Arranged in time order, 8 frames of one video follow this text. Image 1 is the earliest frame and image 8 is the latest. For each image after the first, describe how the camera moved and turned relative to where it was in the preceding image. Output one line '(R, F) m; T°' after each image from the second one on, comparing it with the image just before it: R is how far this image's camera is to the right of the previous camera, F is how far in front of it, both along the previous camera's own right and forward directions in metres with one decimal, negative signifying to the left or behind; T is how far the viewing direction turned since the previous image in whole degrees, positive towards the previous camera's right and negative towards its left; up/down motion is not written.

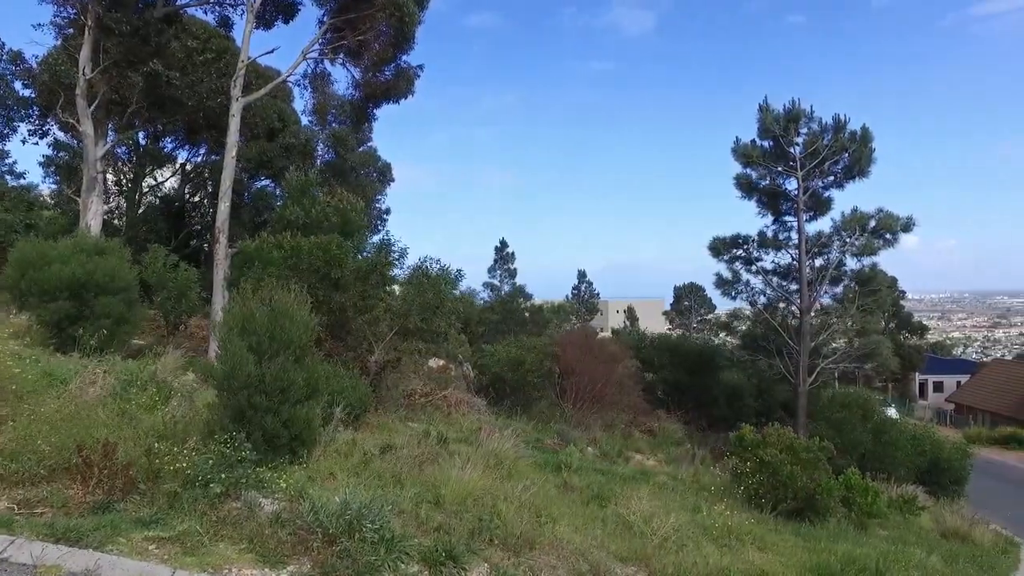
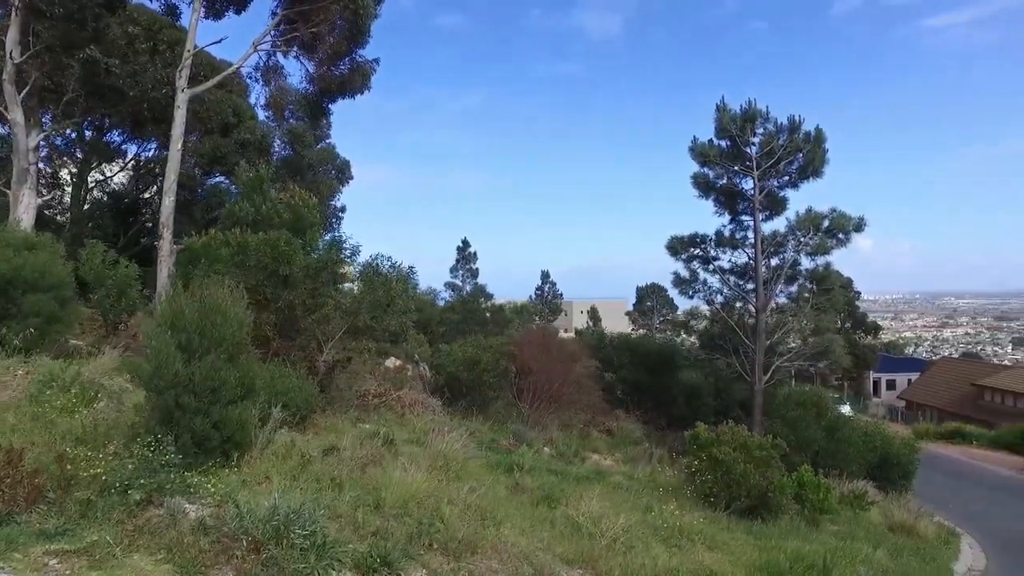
(+0.2, +0.1) m; +3°
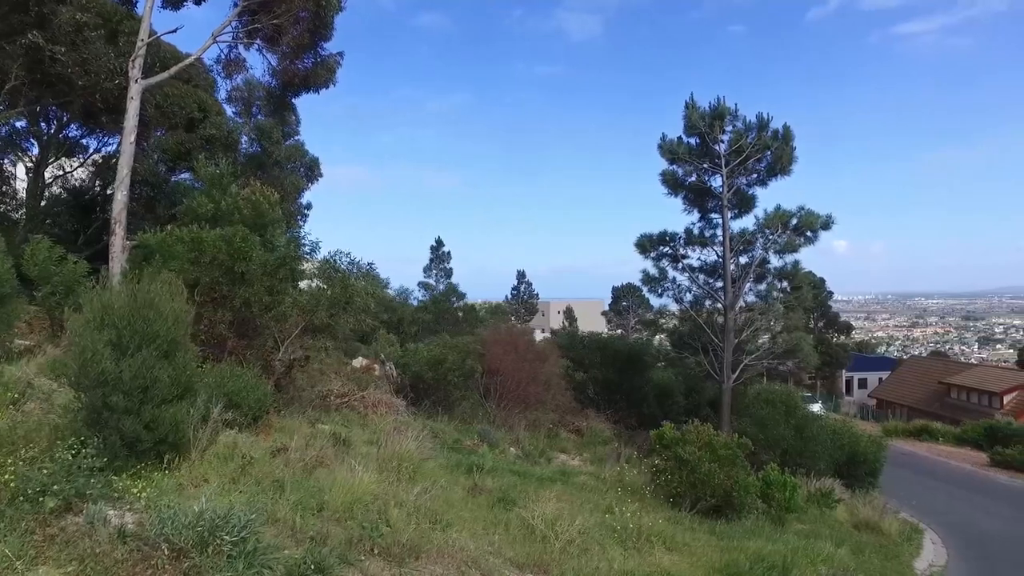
(+0.2, +0.2) m; +2°
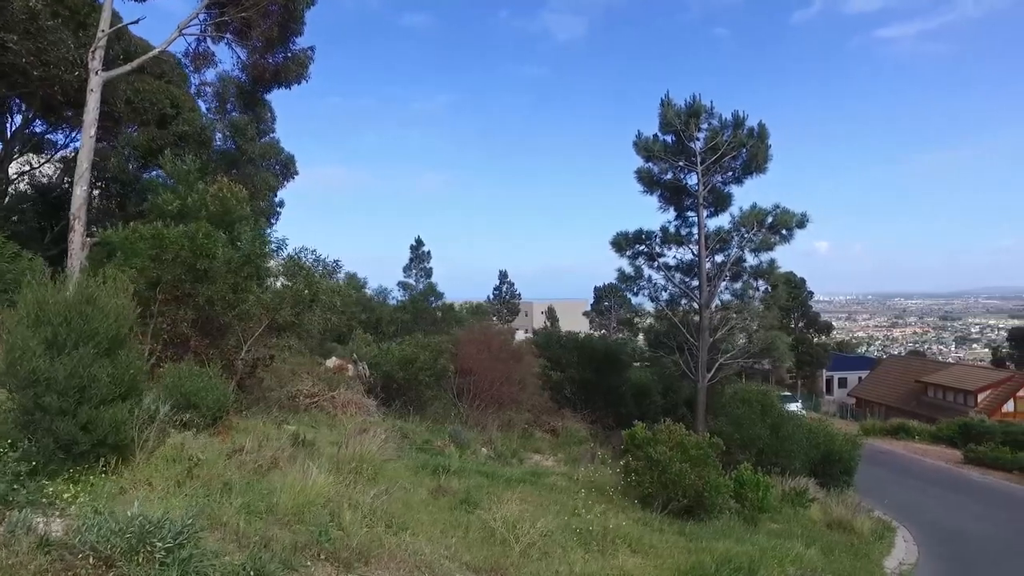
(+0.2, +0.2) m; +1°
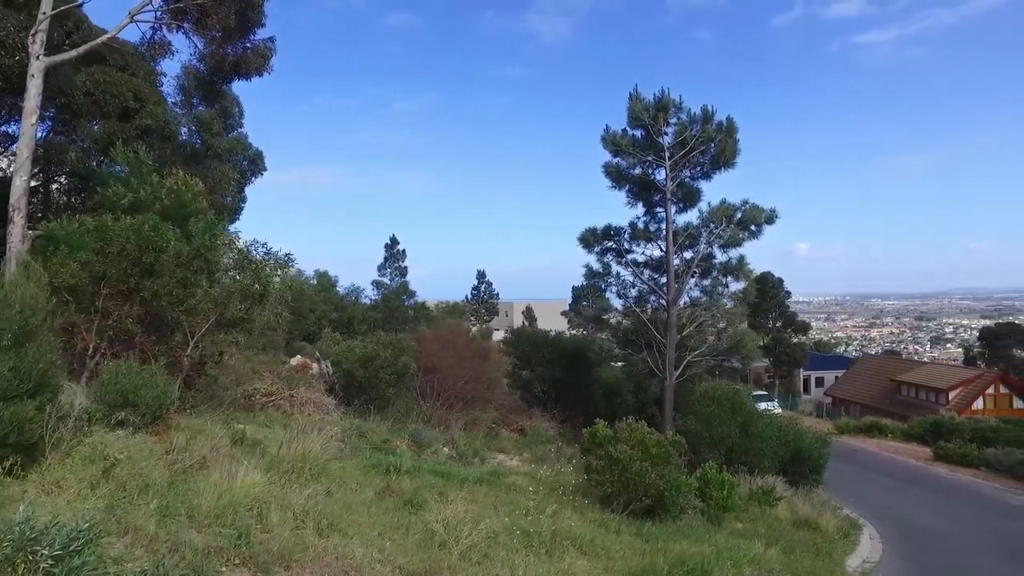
(+0.3, +0.2) m; +1°
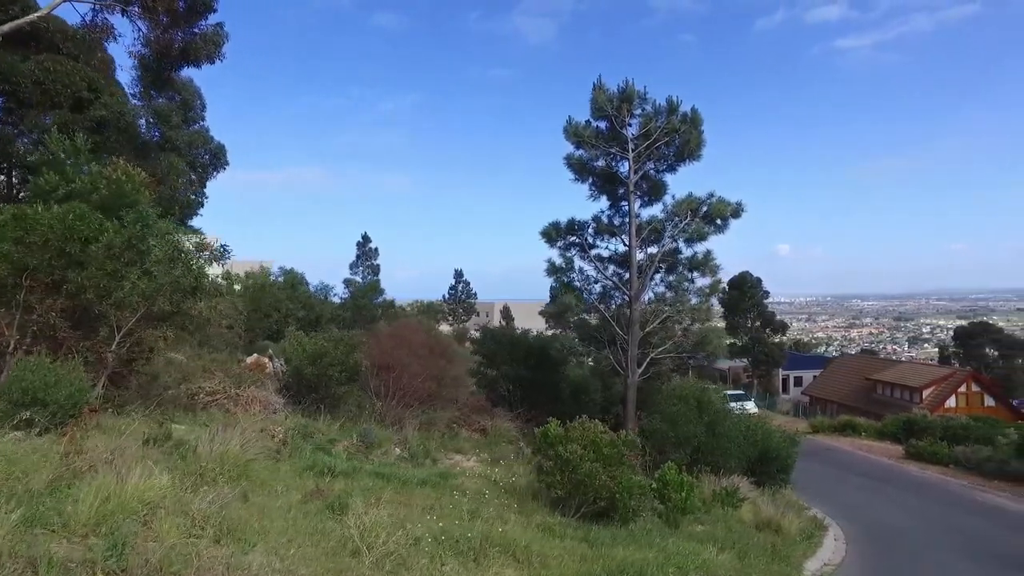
(+0.4, +0.4) m; +1°
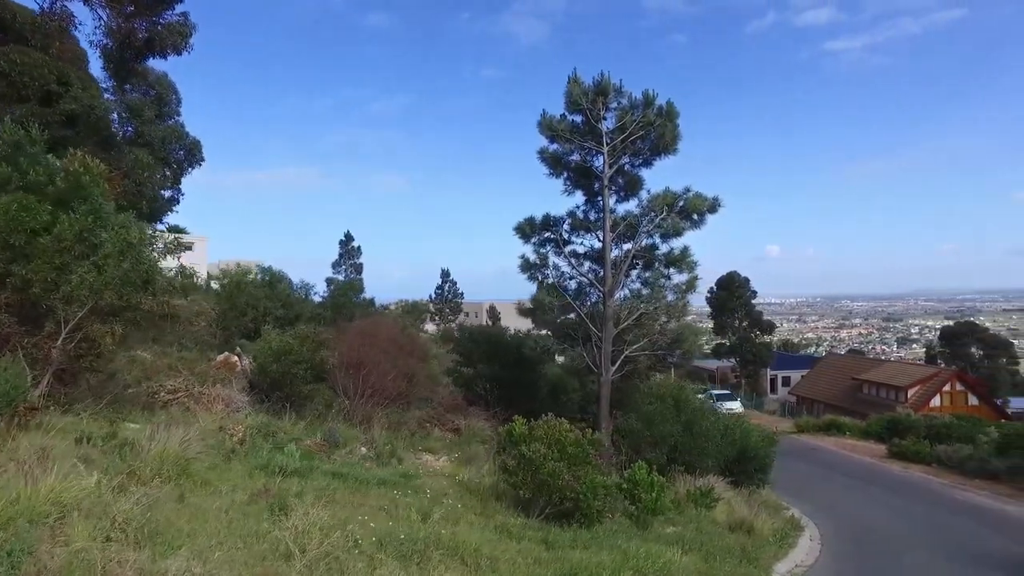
(+0.3, +0.2) m; +1°
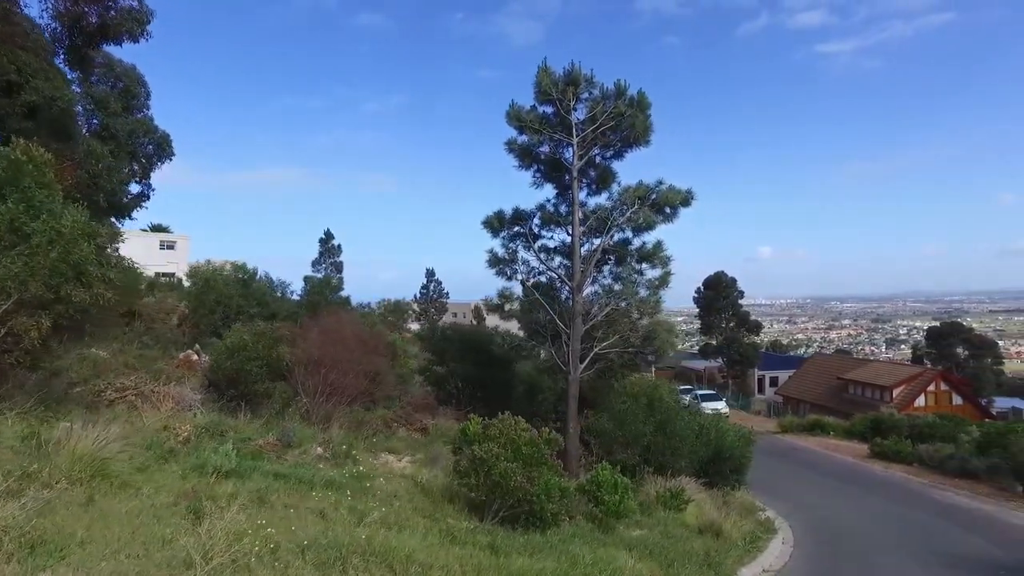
(+0.4, +0.4) m; +1°
